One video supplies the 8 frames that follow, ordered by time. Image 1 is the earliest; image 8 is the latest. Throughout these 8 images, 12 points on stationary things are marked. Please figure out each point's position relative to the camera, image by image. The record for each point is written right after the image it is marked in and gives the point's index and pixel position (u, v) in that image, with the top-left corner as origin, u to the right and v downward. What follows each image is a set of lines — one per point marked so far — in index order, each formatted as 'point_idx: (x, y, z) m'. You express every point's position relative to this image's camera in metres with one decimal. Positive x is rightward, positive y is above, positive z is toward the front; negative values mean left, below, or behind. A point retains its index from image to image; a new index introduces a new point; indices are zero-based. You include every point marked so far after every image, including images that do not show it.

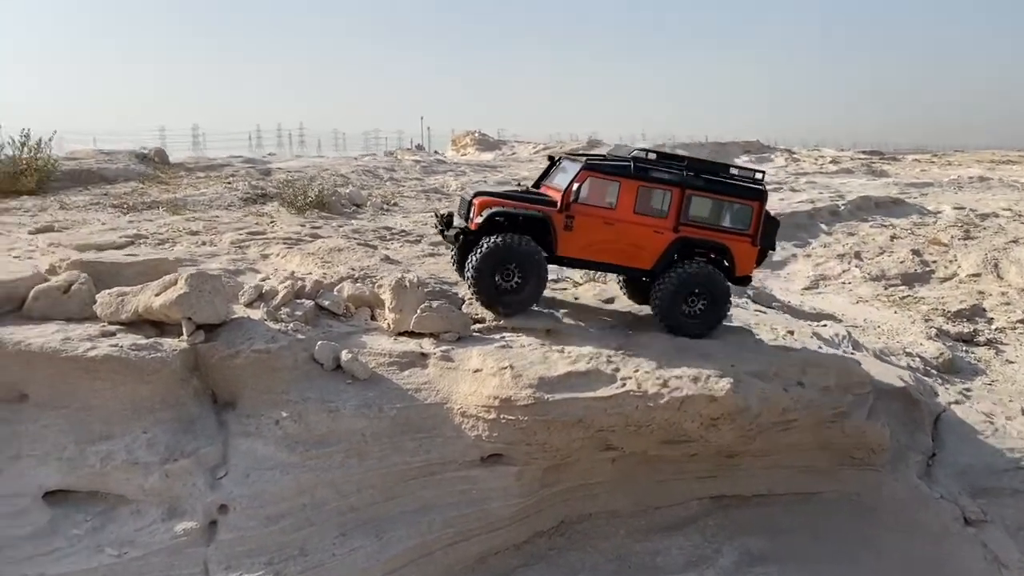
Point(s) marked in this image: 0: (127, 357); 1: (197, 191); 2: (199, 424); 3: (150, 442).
0: (-2.2, -0.4, +5.1) m
1: (-5.9, +1.8, +16.7) m
2: (-1.9, -0.8, +5.3) m
3: (-2.0, -0.9, +5.1) m
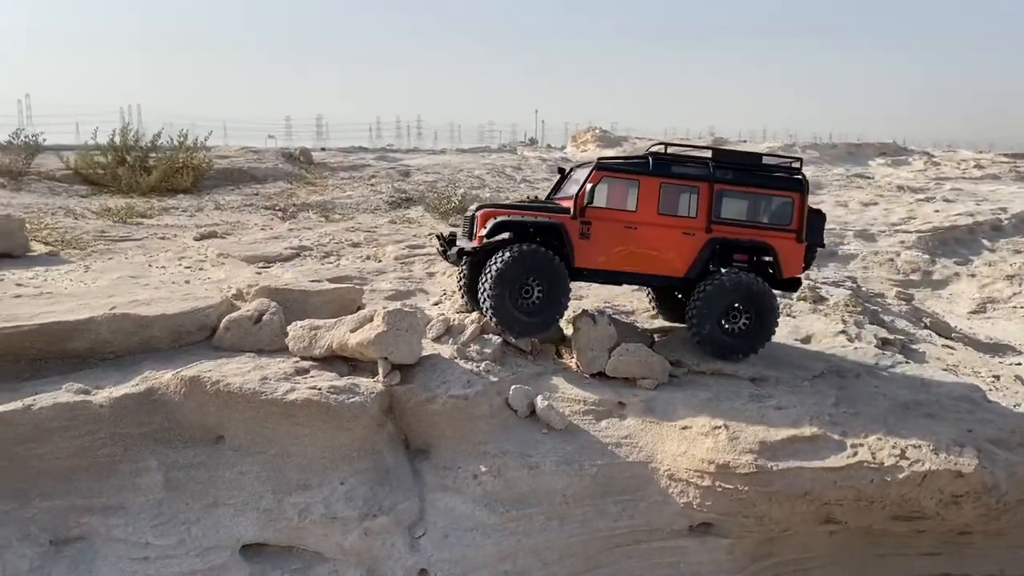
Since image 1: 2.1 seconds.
0: (-1.0, -0.6, +4.8) m
1: (-3.2, +1.8, +16.8) m
2: (-0.7, -1.0, +5.0) m
3: (-0.9, -1.1, +4.8) m
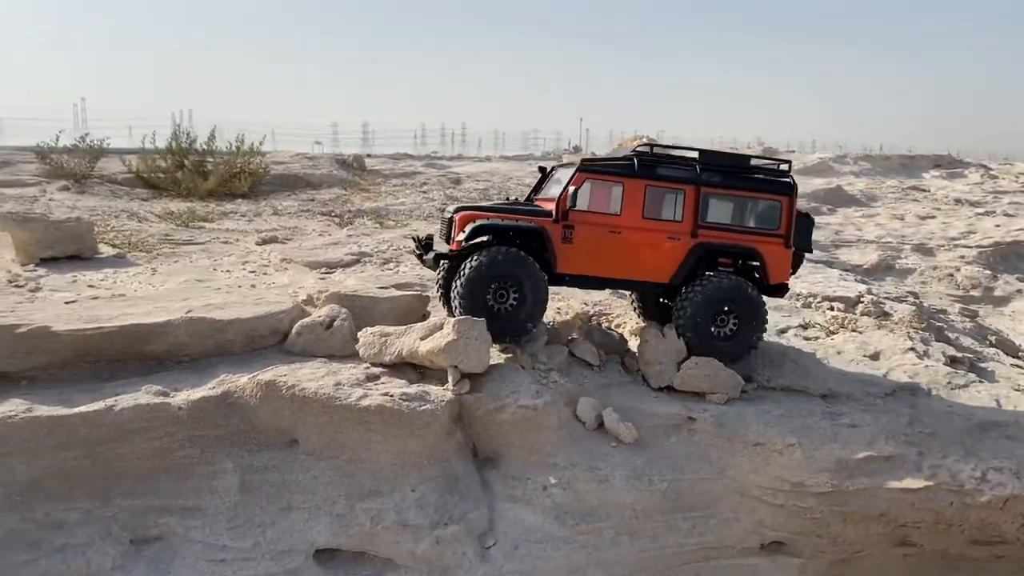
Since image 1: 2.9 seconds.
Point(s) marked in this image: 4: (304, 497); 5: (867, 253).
0: (-0.6, -0.7, +4.8) m
1: (-2.2, +1.7, +16.9) m
2: (-0.3, -1.1, +5.0) m
3: (-0.5, -1.1, +4.8) m
4: (-1.1, -1.1, +4.7) m
5: (+6.7, +0.7, +16.8) m
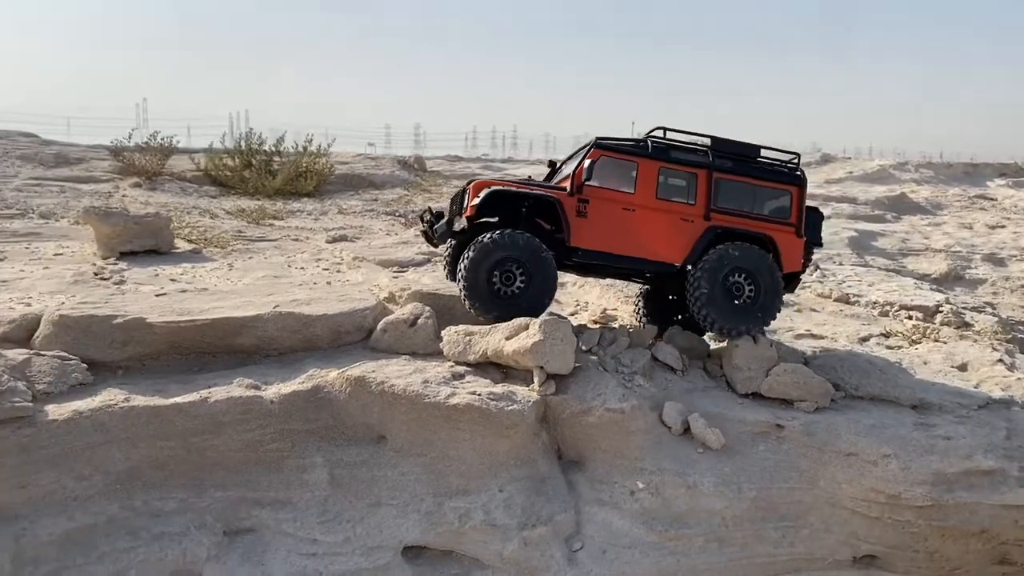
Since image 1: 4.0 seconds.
0: (-0.1, -0.6, +4.8) m
1: (-1.0, +1.7, +17.0) m
2: (+0.2, -1.1, +4.9) m
3: (0.0, -1.1, +4.7) m
4: (-0.6, -1.1, +4.7) m
5: (+7.8, +0.5, +16.4) m
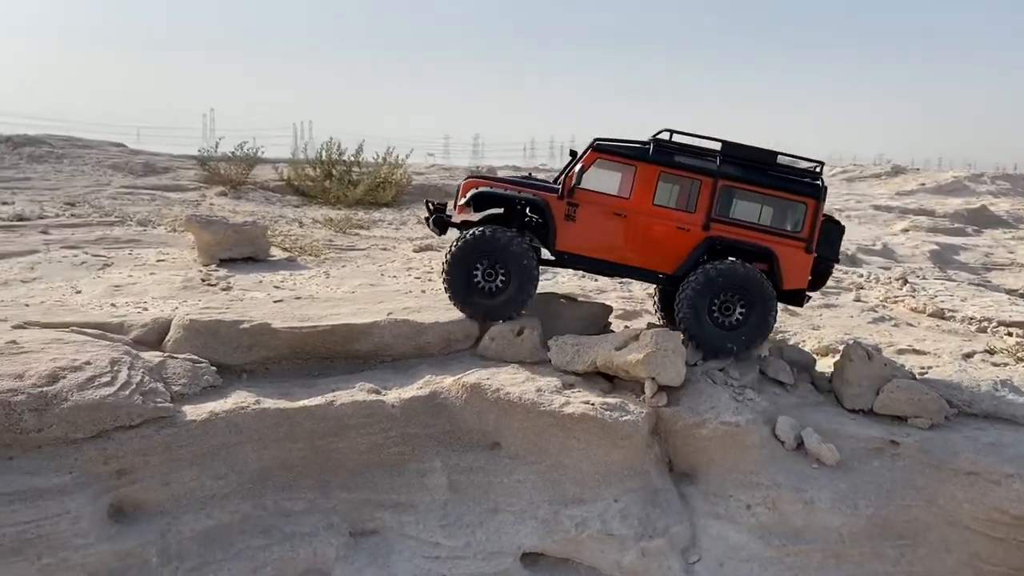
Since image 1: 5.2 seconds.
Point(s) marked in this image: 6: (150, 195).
0: (+0.5, -0.7, +4.8) m
1: (+0.4, +1.5, +17.1) m
2: (+0.8, -1.2, +4.9) m
3: (+0.6, -1.2, +4.8) m
4: (0.0, -1.1, +4.8) m
5: (+9.2, +0.2, +15.9) m
6: (-6.2, +1.6, +15.4) m
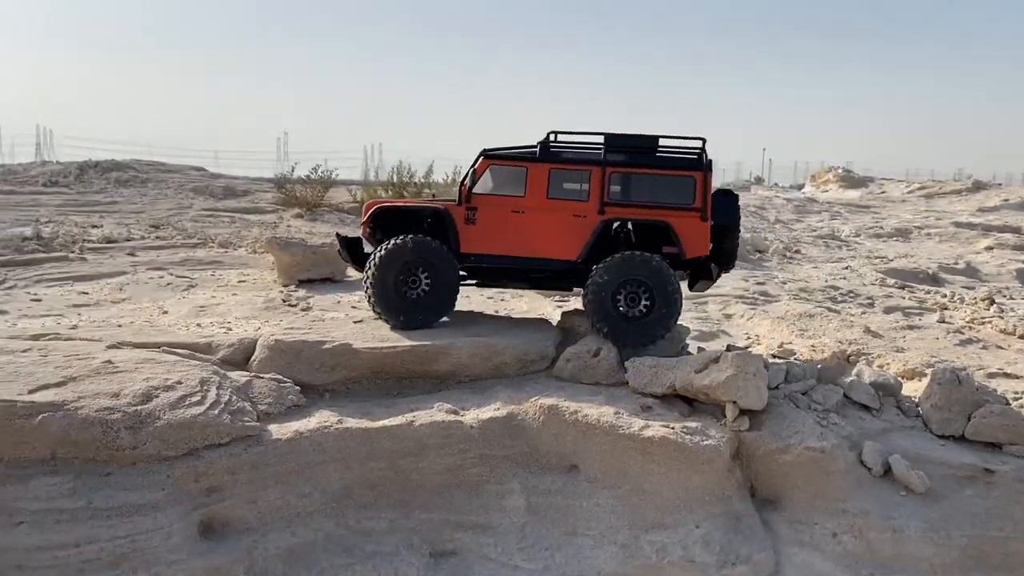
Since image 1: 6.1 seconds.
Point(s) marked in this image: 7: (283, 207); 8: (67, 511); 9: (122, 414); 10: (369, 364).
0: (+0.9, -0.8, +4.8) m
1: (+1.8, +1.1, +17.0) m
2: (+1.3, -1.3, +4.8) m
3: (+1.0, -1.3, +4.7) m
4: (+0.4, -1.3, +4.8) m
5: (+10.4, -0.2, +15.2) m
6: (-5.0, +1.2, +15.9) m
7: (-4.5, +1.6, +17.5) m
8: (-2.0, -1.0, +4.0) m
9: (-1.9, -0.6, +4.2) m
10: (-0.9, -0.5, +5.4) m
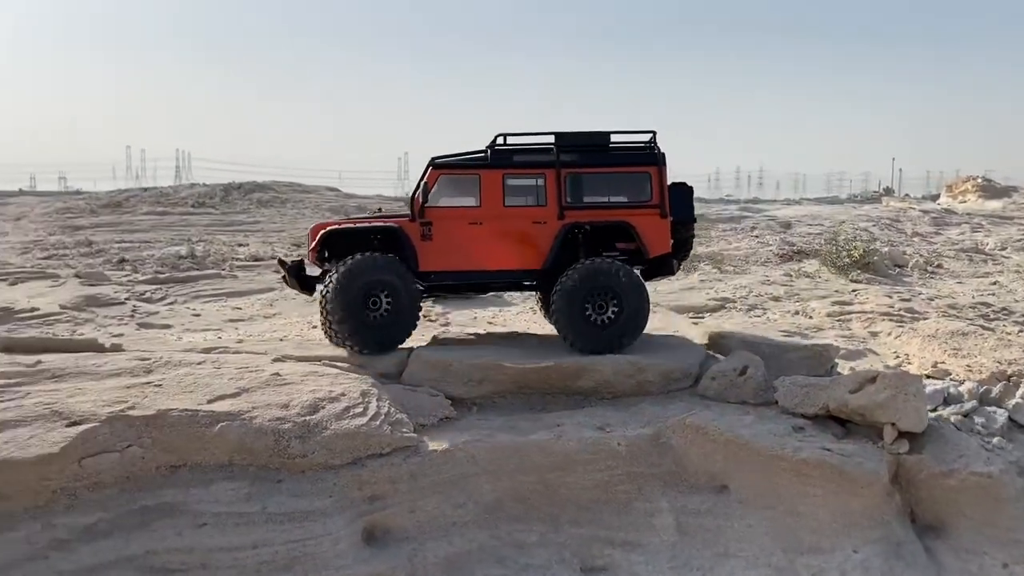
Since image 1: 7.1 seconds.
0: (+1.7, -0.9, +4.7) m
1: (+4.1, +0.8, +16.7) m
2: (+2.1, -1.4, +4.6) m
3: (+1.8, -1.4, +4.5) m
4: (+1.2, -1.4, +4.7) m
5: (+12.5, -0.4, +13.7) m
6: (-2.7, +1.0, +16.4) m
7: (-2.0, +1.3, +18.0) m
8: (-1.3, -1.1, +4.2) m
9: (-1.1, -0.7, +4.5) m
10: (0.0, -0.6, +5.5) m
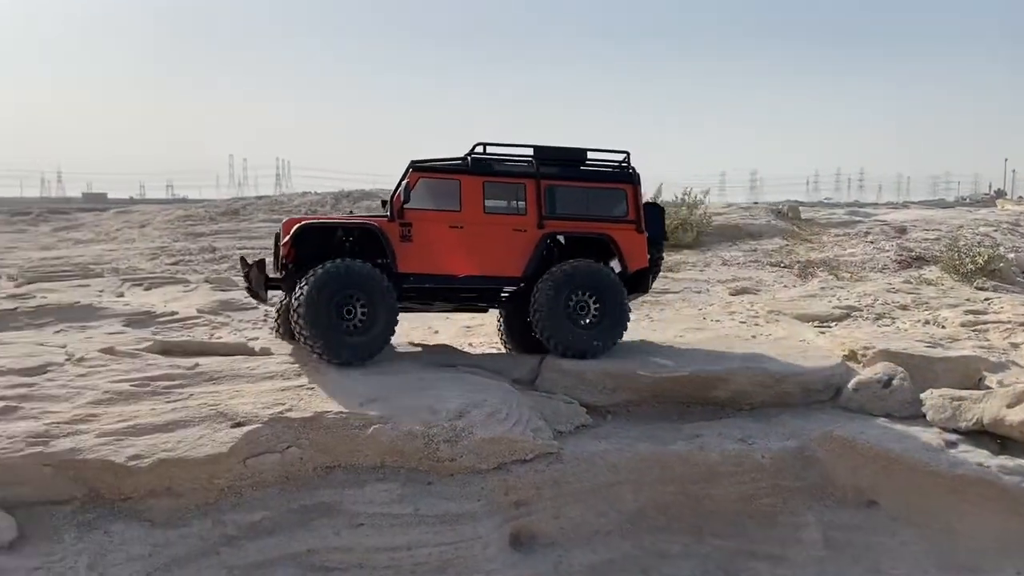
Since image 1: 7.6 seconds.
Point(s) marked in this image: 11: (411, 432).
0: (+2.4, -1.0, +4.5) m
1: (+6.1, +0.7, +16.2) m
2: (+2.8, -1.4, +4.4) m
3: (+2.5, -1.4, +4.3) m
4: (+1.9, -1.4, +4.6) m
5: (+14.1, -0.6, +12.4) m
6: (-0.7, +0.9, +16.6) m
7: (+0.1, +1.2, +18.1) m
8: (-0.6, -1.1, +4.3) m
9: (-0.4, -0.7, +4.6) m
10: (+0.9, -0.6, +5.5) m
11: (-0.5, -0.7, +4.5) m
